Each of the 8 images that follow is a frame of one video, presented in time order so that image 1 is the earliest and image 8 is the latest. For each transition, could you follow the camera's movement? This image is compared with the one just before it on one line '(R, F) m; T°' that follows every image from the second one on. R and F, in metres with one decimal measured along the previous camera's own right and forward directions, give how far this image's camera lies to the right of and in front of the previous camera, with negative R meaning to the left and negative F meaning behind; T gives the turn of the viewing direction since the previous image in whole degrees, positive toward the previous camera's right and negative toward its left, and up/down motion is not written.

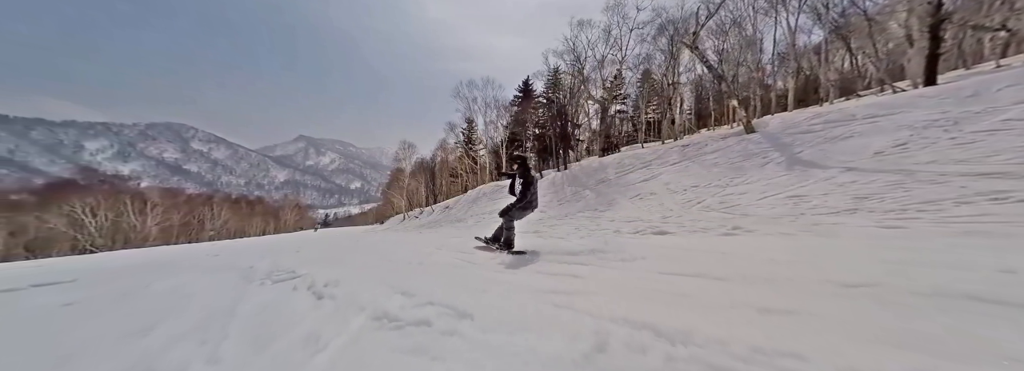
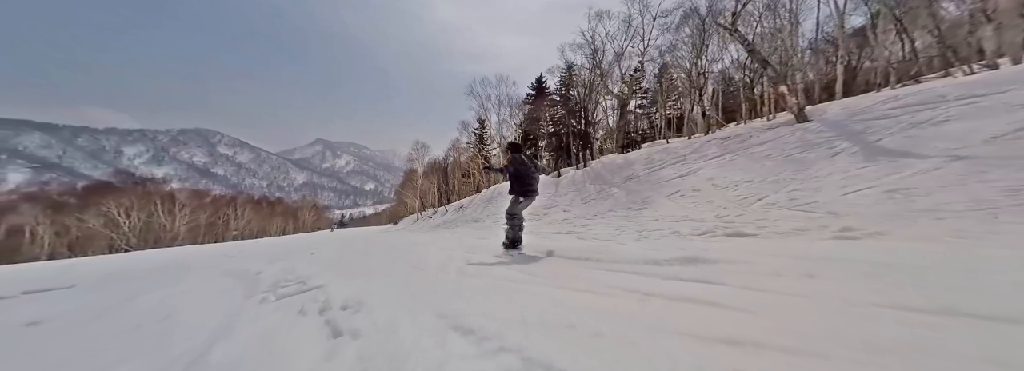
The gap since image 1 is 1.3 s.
(-0.5, +0.8) m; -2°
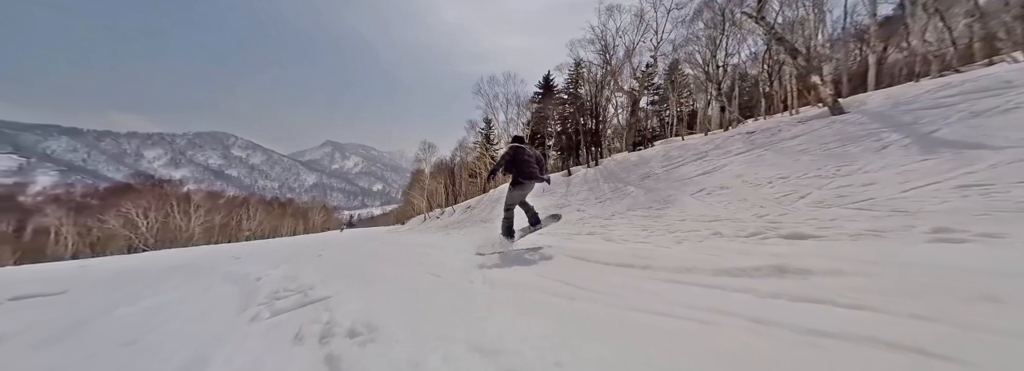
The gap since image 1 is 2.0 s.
(-0.3, +0.5) m; -1°
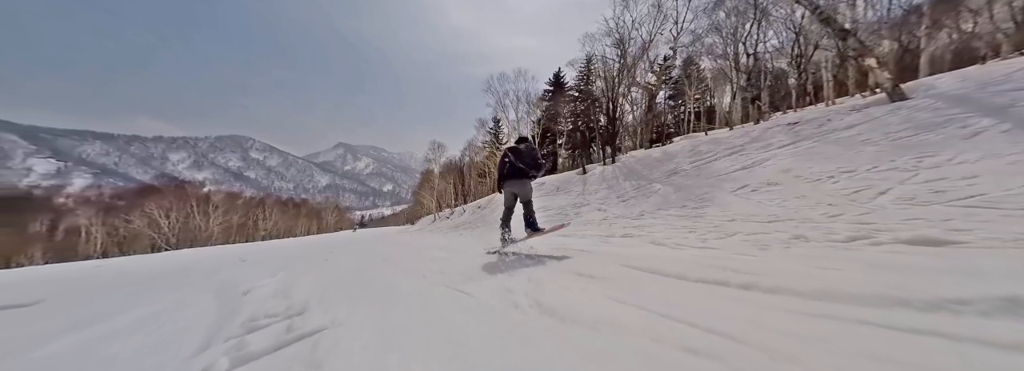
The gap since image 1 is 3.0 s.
(-0.4, +0.7) m; -2°
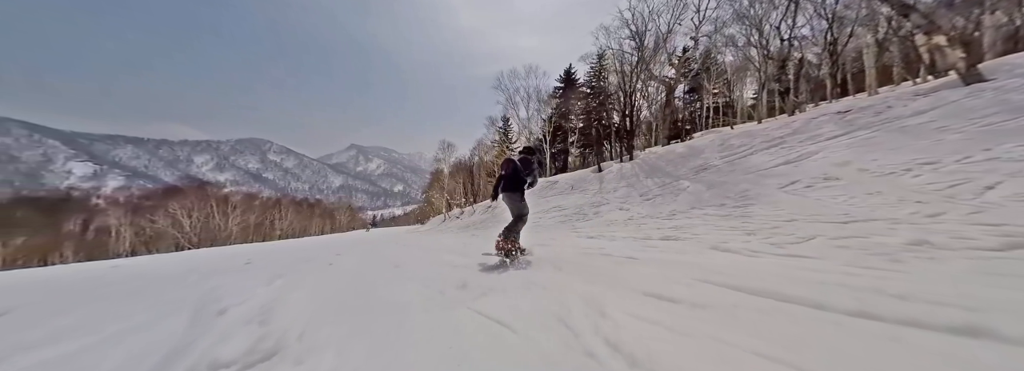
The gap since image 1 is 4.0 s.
(-0.3, +0.7) m; -2°
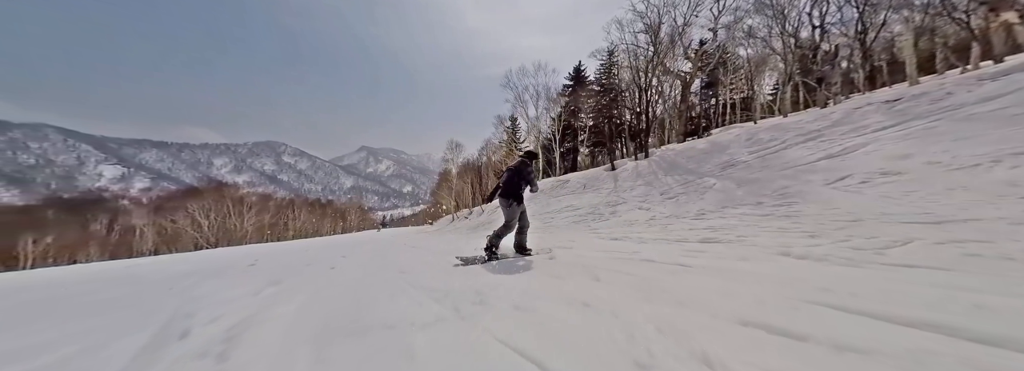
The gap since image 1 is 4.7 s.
(-0.2, +0.5) m; -2°
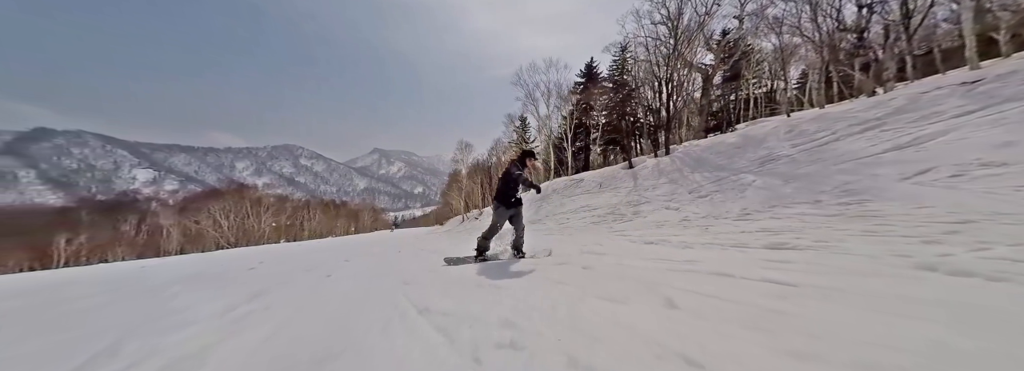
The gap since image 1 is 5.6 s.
(-0.2, +0.7) m; -2°
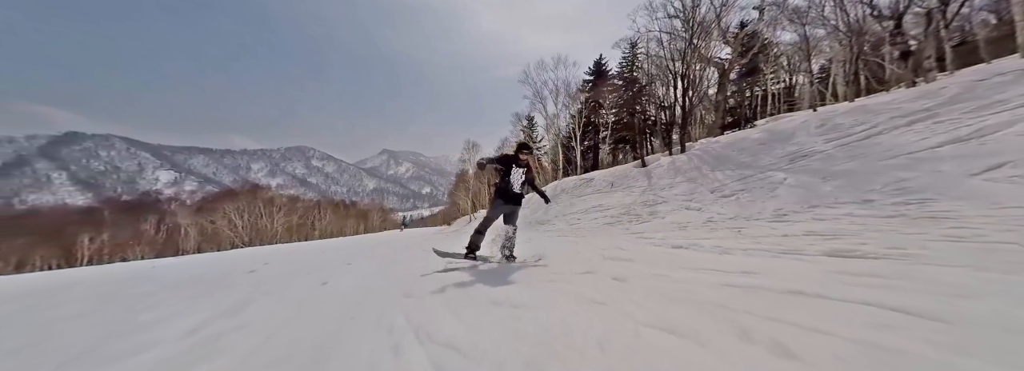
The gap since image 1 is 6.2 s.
(-0.1, +0.5) m; -1°
